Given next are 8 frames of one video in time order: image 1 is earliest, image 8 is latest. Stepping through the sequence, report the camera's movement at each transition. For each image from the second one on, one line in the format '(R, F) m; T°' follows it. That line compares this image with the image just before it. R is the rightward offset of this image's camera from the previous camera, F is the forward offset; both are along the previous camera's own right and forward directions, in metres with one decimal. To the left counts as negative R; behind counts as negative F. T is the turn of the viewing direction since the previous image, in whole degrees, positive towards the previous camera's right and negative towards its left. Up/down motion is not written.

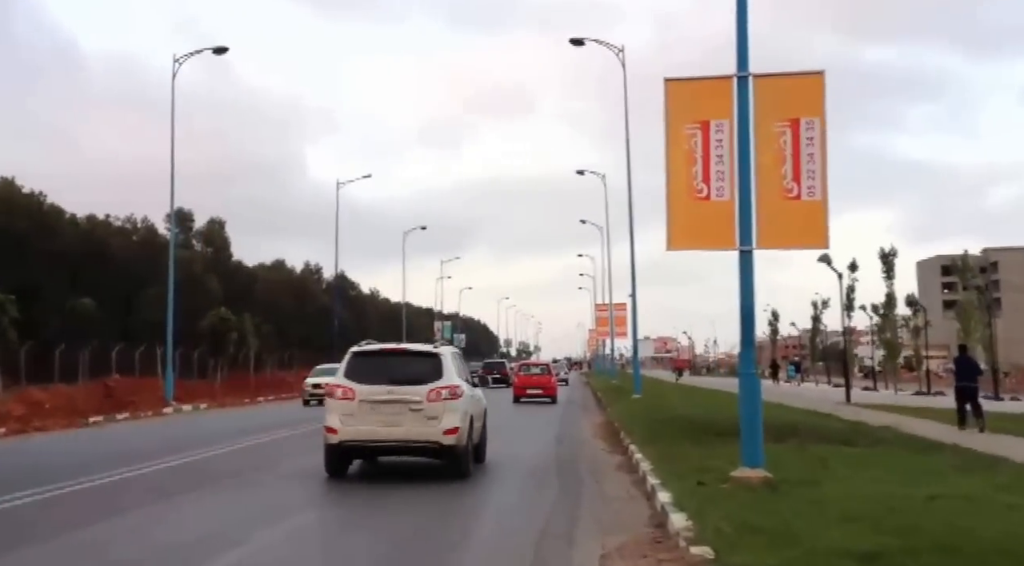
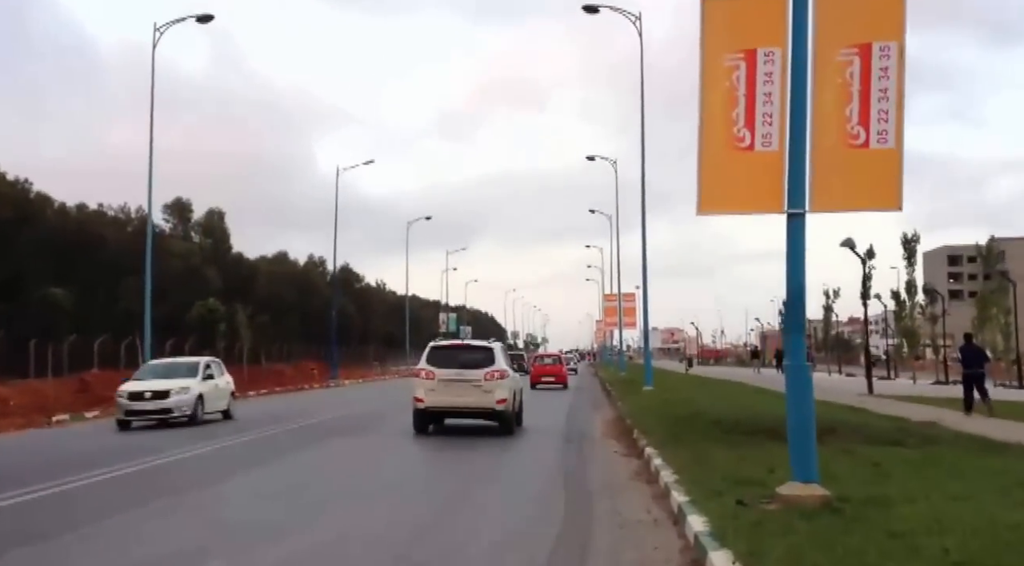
(+0.1, +1.9) m; 0°
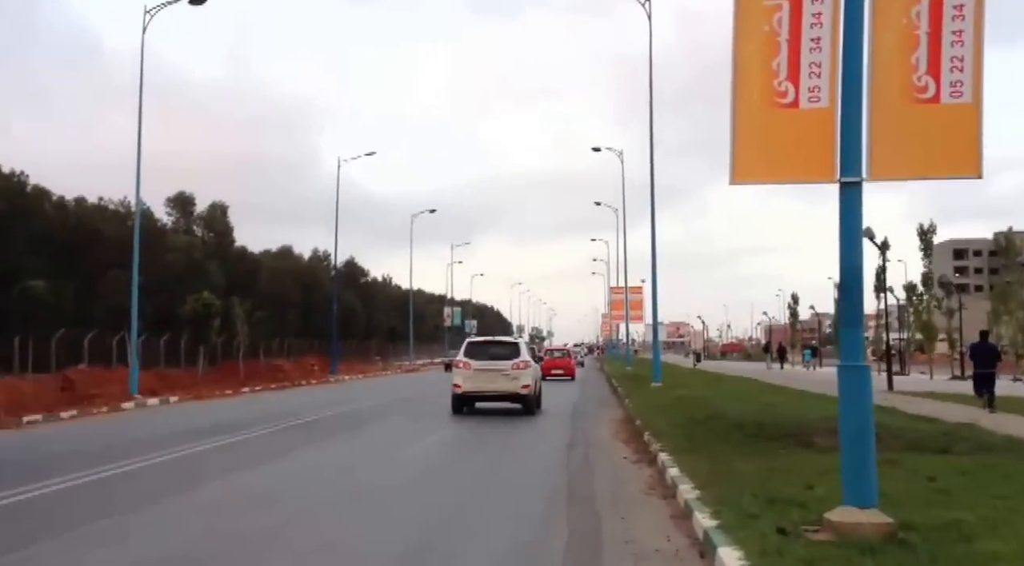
(+0.1, +1.4) m; 0°
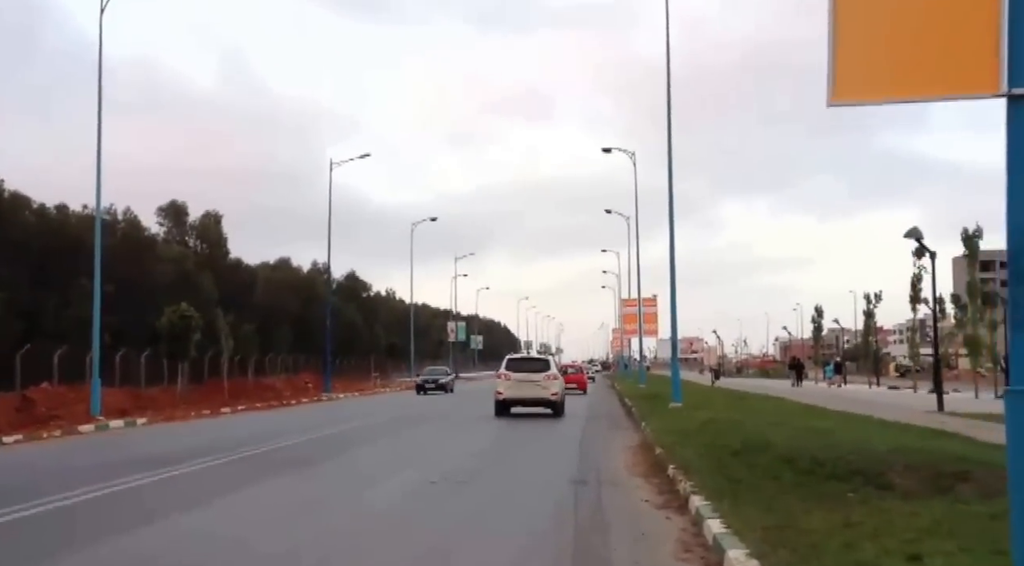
(+0.2, +2.7) m; -1°
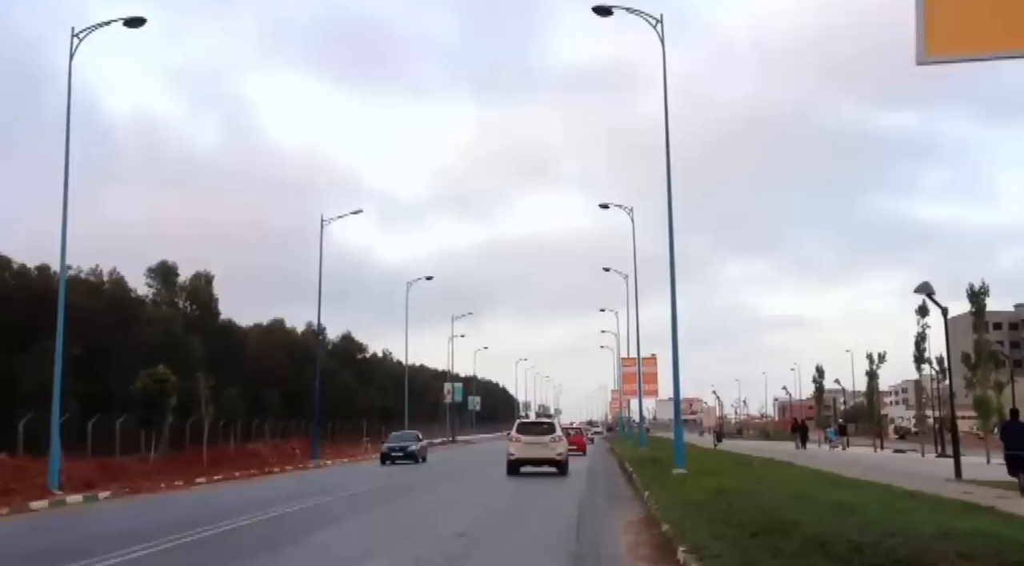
(+0.1, +1.4) m; 0°
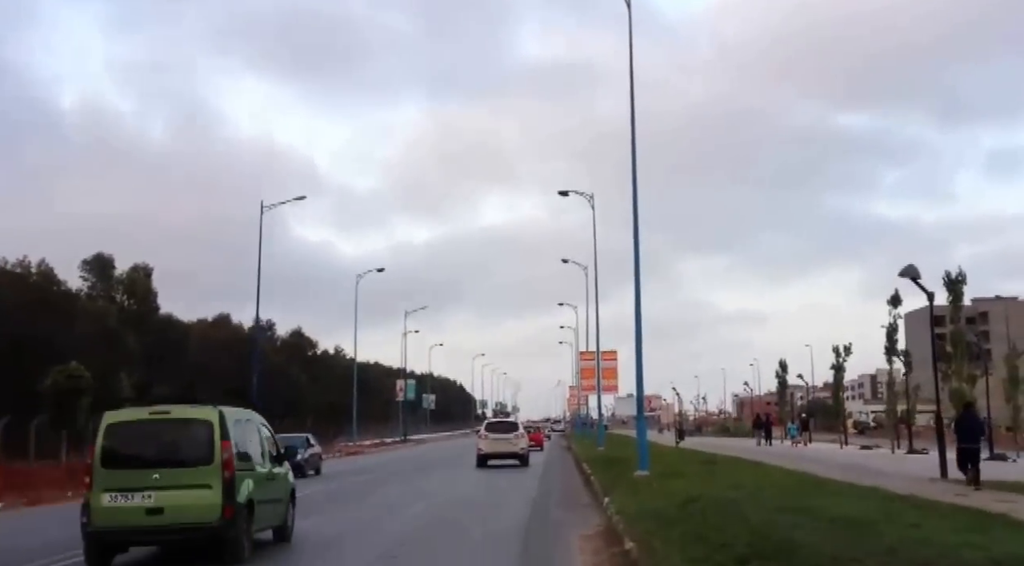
(+0.3, +2.4) m; +3°
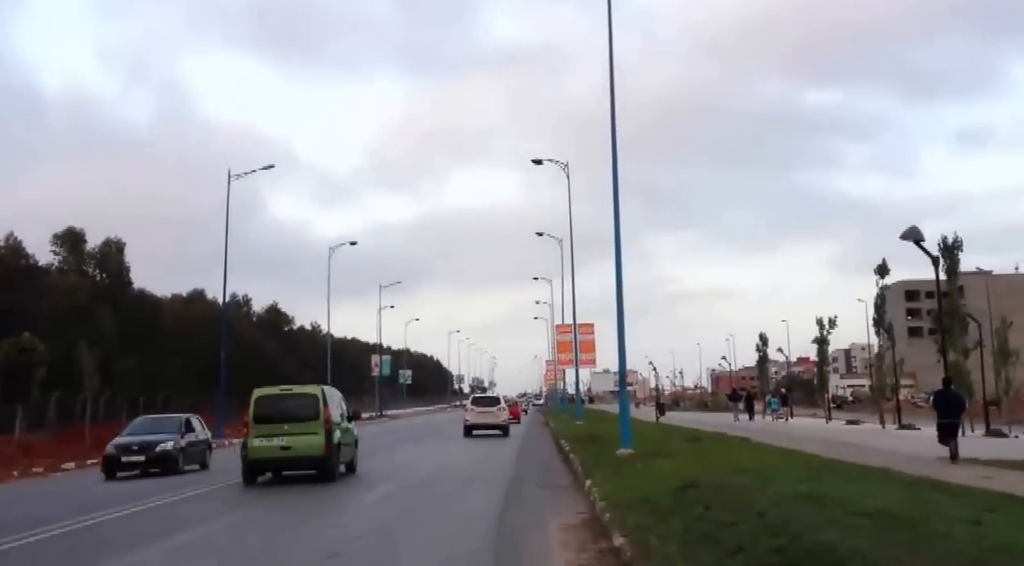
(+0.1, +1.6) m; +1°
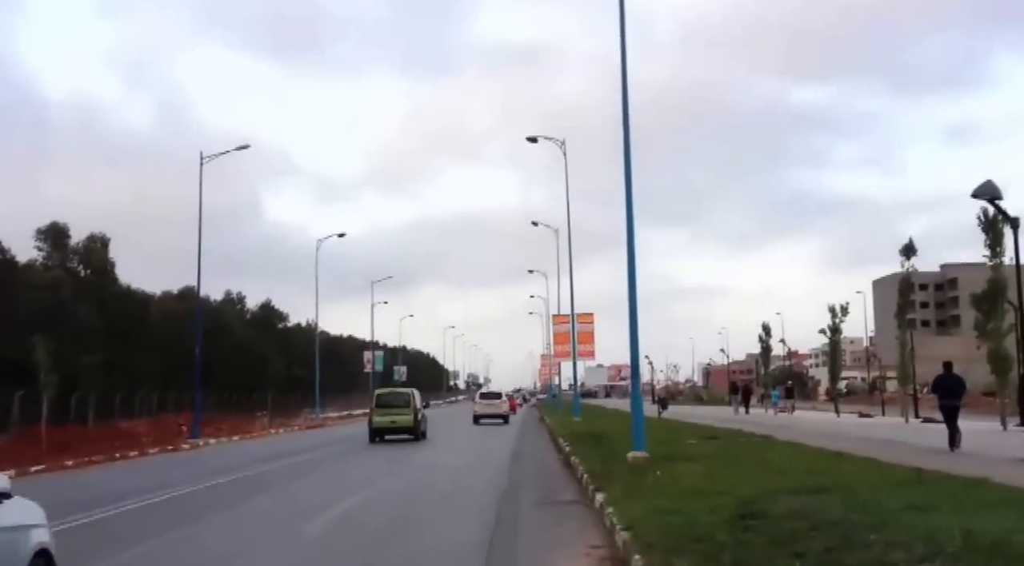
(0.0, +3.2) m; 0°
